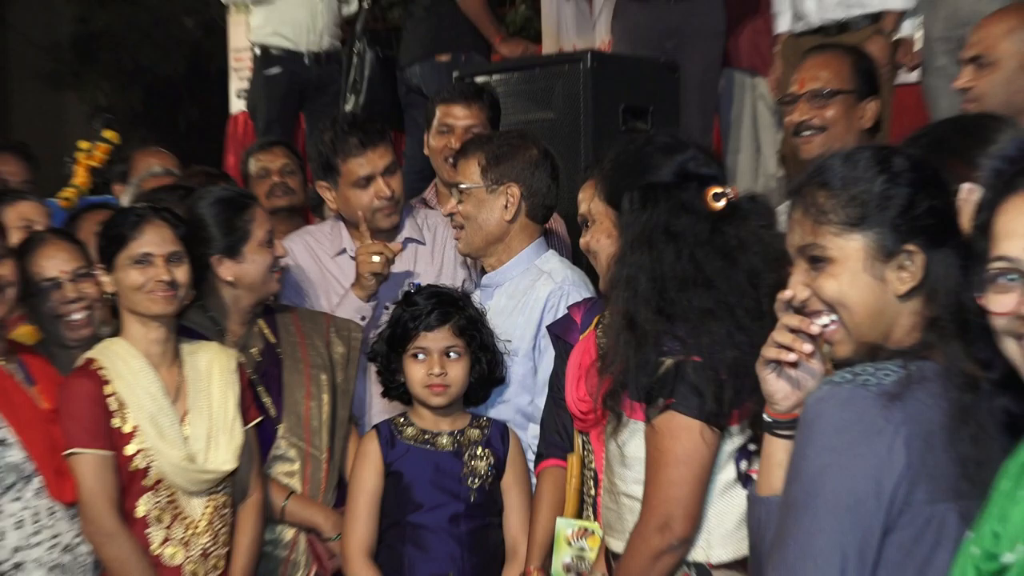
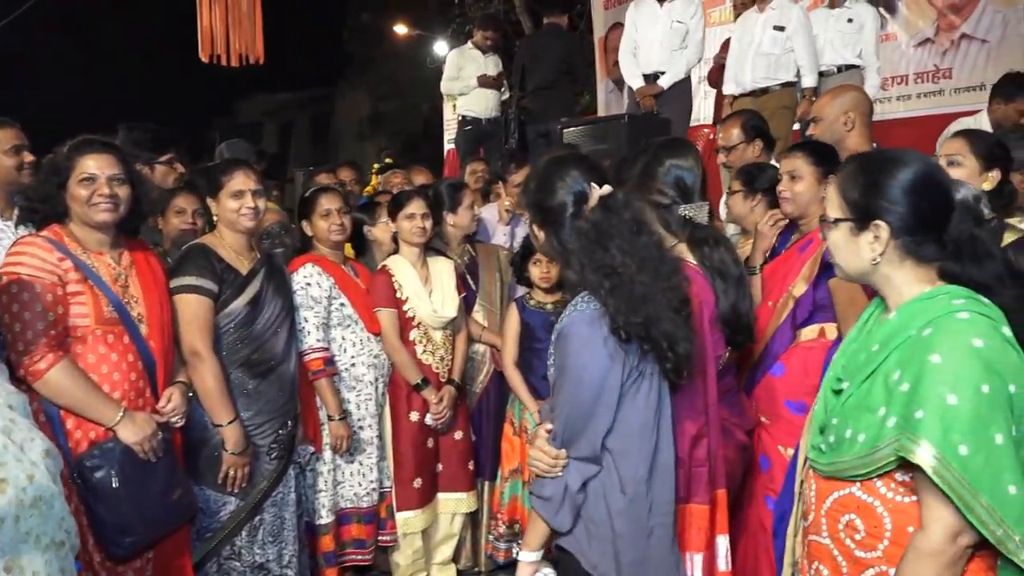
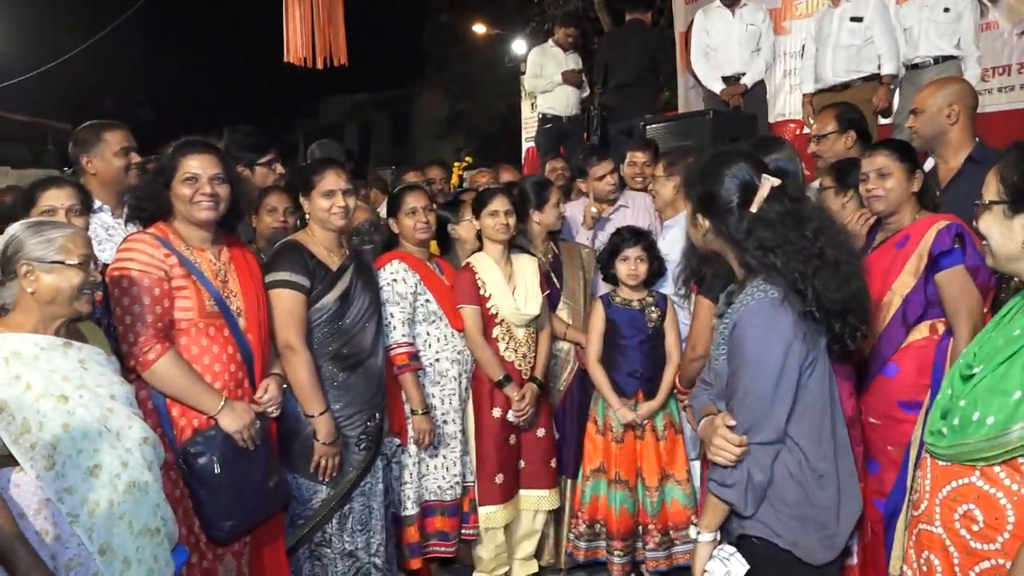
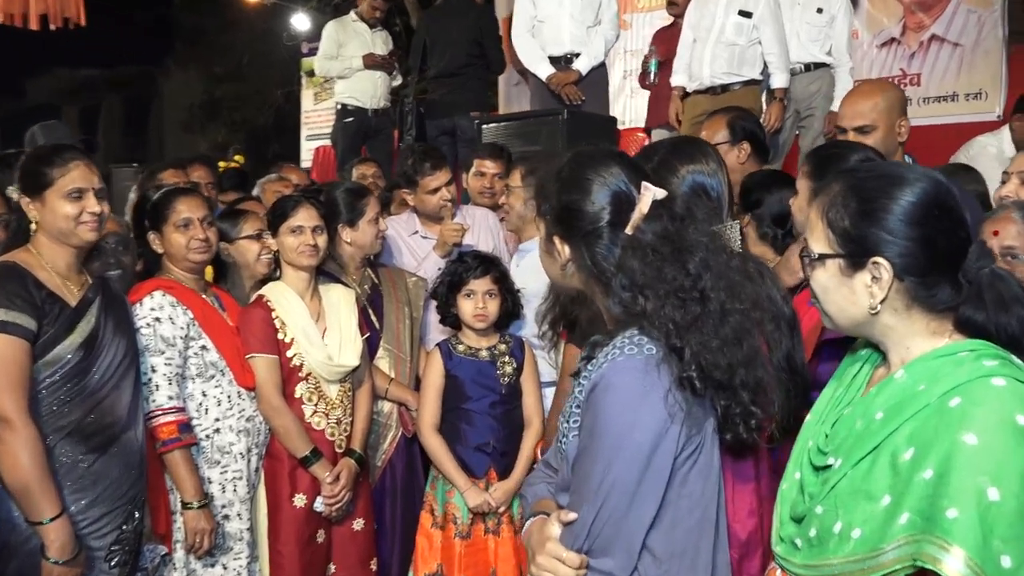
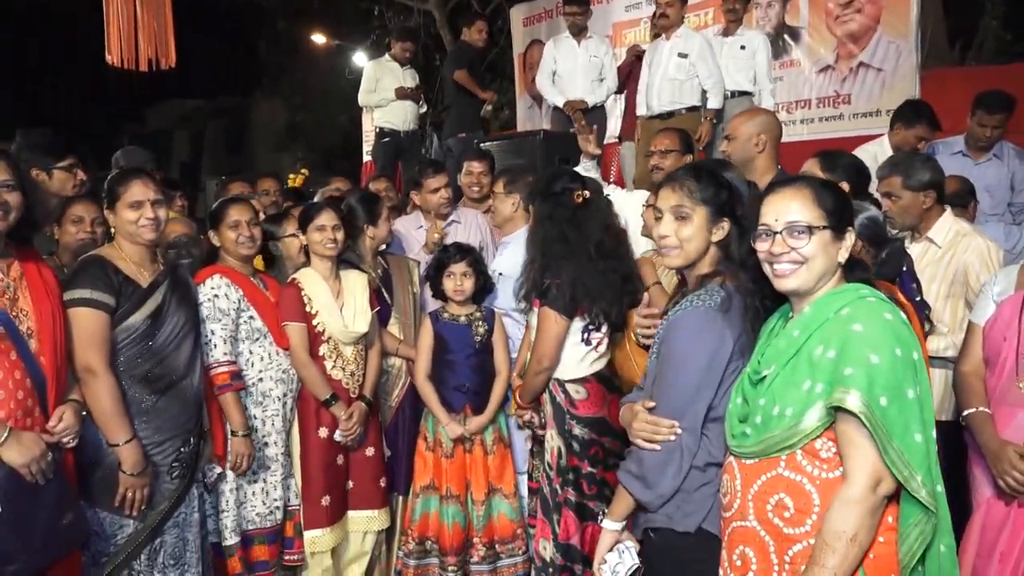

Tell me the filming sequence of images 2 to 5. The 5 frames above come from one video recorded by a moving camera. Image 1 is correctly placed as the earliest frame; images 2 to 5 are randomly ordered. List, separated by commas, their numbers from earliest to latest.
5, 3, 2, 4
